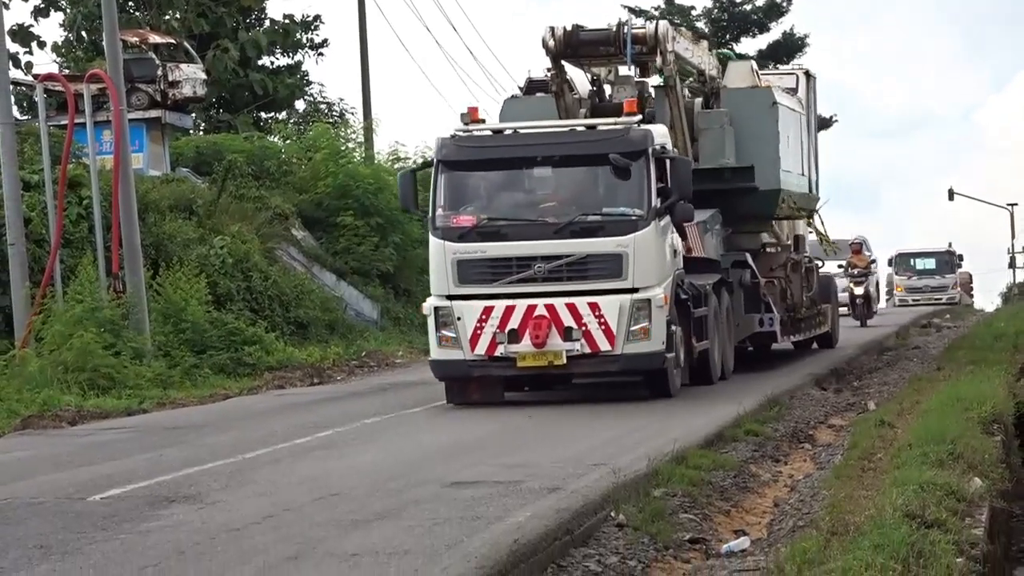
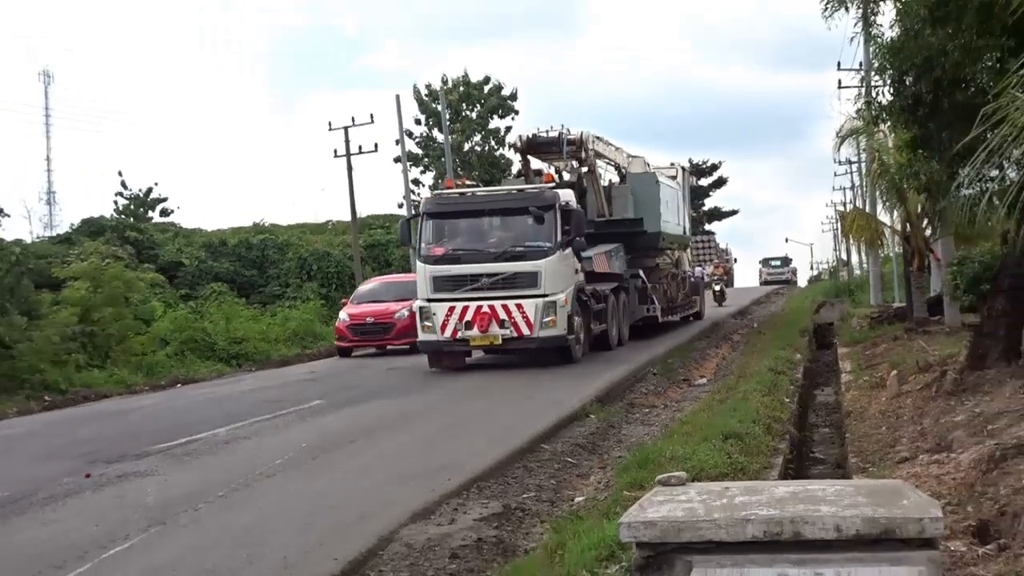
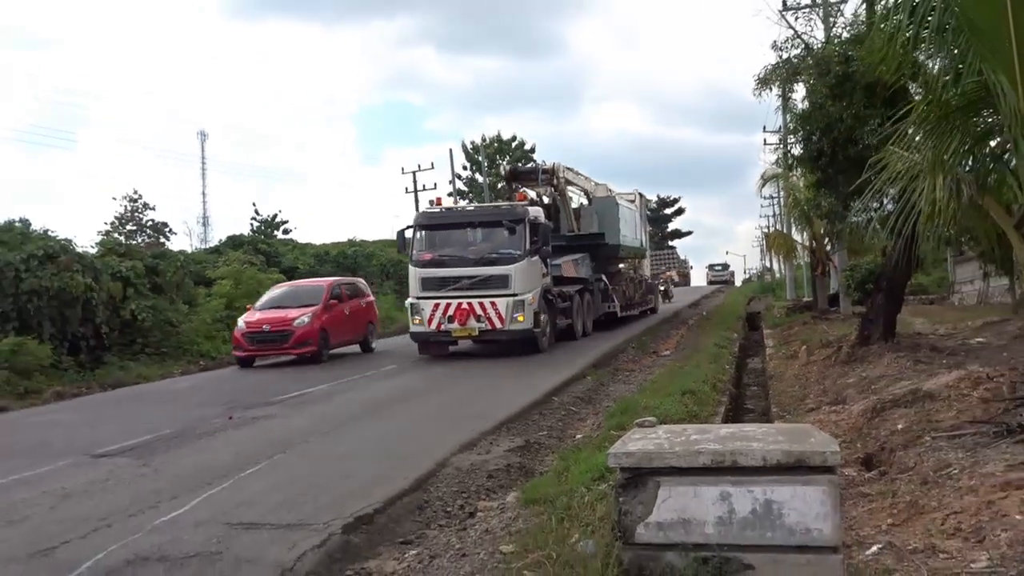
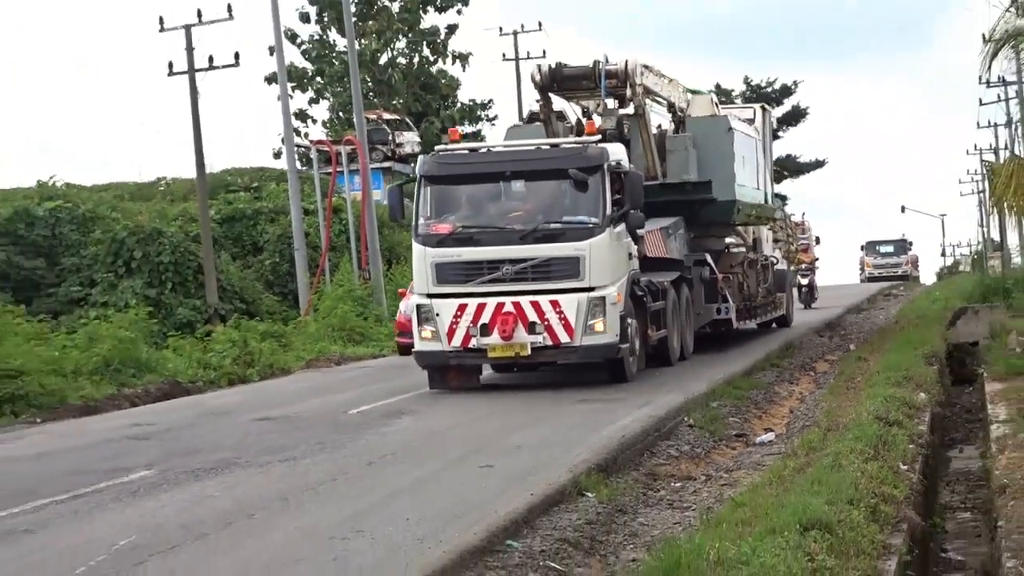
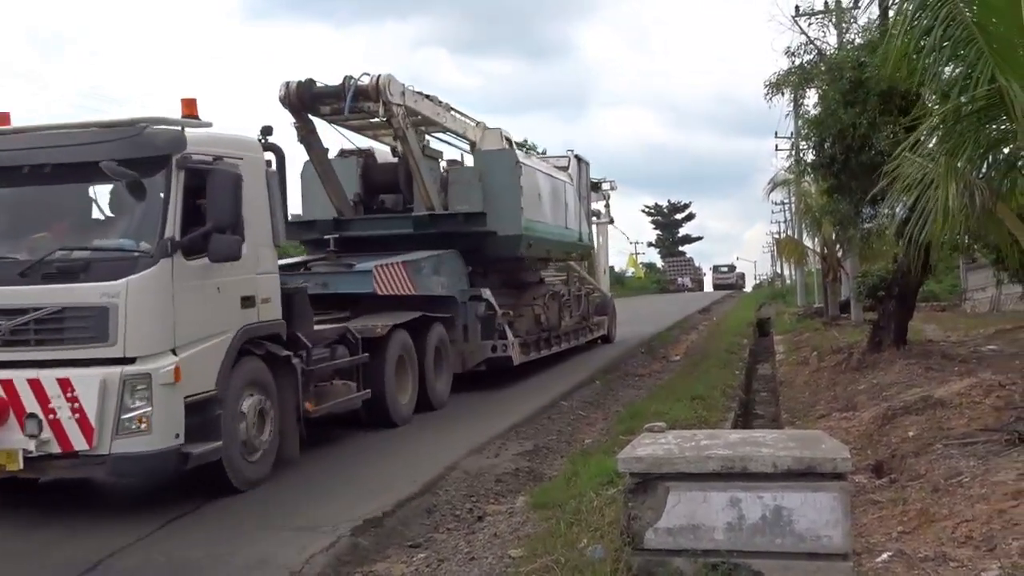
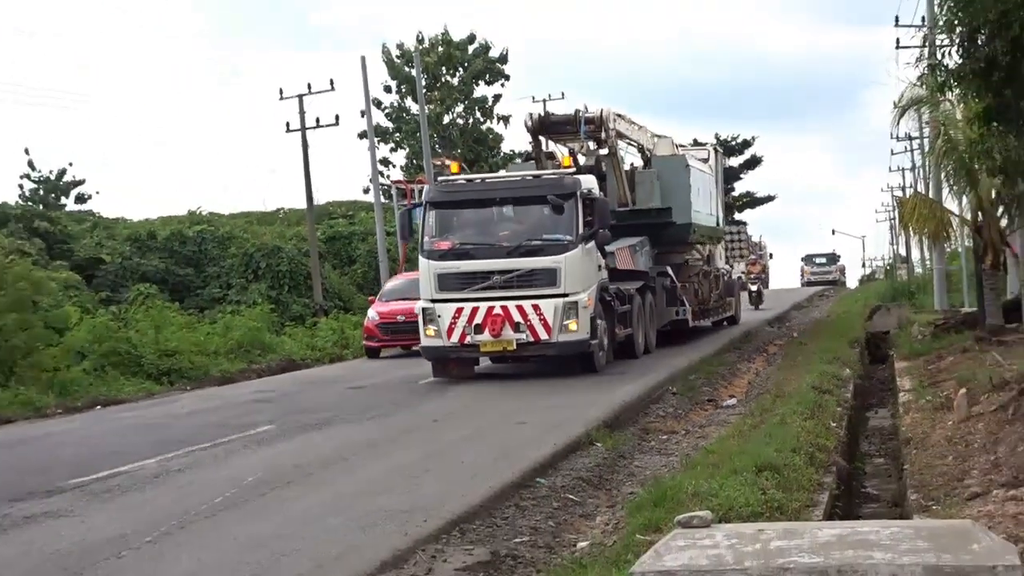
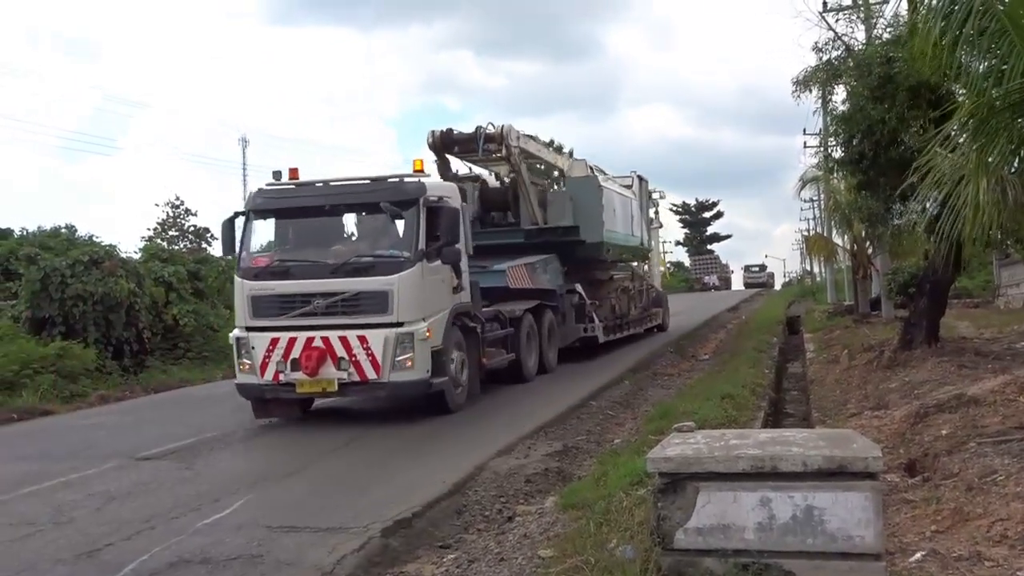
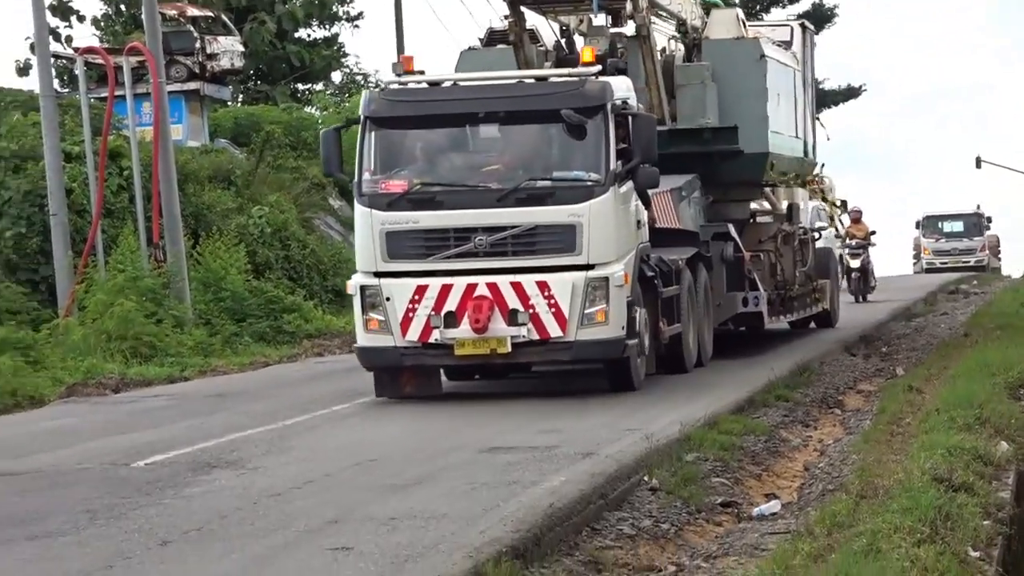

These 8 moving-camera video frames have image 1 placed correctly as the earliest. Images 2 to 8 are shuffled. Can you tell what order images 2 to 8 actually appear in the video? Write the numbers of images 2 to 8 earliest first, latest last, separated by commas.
8, 4, 6, 2, 3, 7, 5
